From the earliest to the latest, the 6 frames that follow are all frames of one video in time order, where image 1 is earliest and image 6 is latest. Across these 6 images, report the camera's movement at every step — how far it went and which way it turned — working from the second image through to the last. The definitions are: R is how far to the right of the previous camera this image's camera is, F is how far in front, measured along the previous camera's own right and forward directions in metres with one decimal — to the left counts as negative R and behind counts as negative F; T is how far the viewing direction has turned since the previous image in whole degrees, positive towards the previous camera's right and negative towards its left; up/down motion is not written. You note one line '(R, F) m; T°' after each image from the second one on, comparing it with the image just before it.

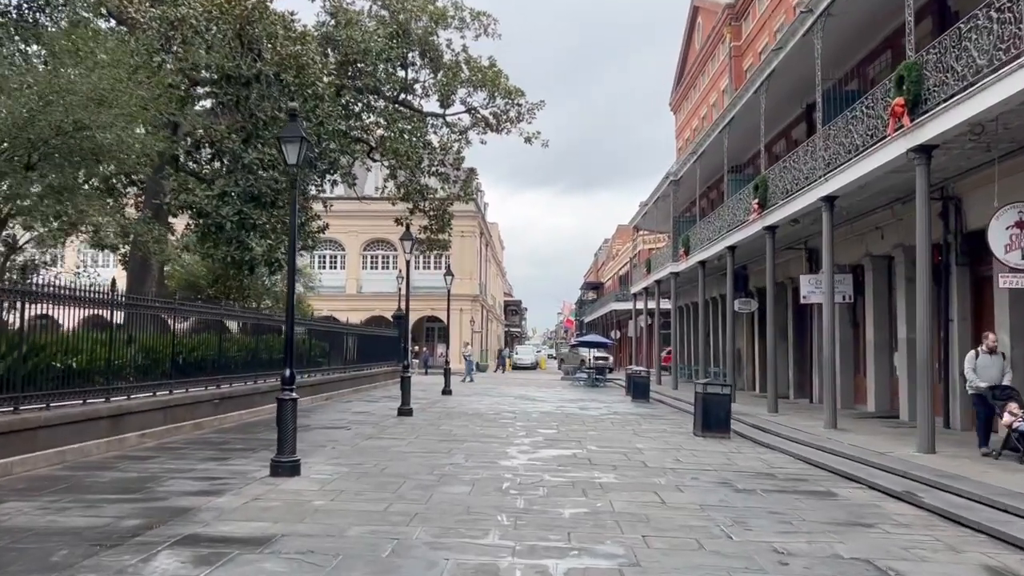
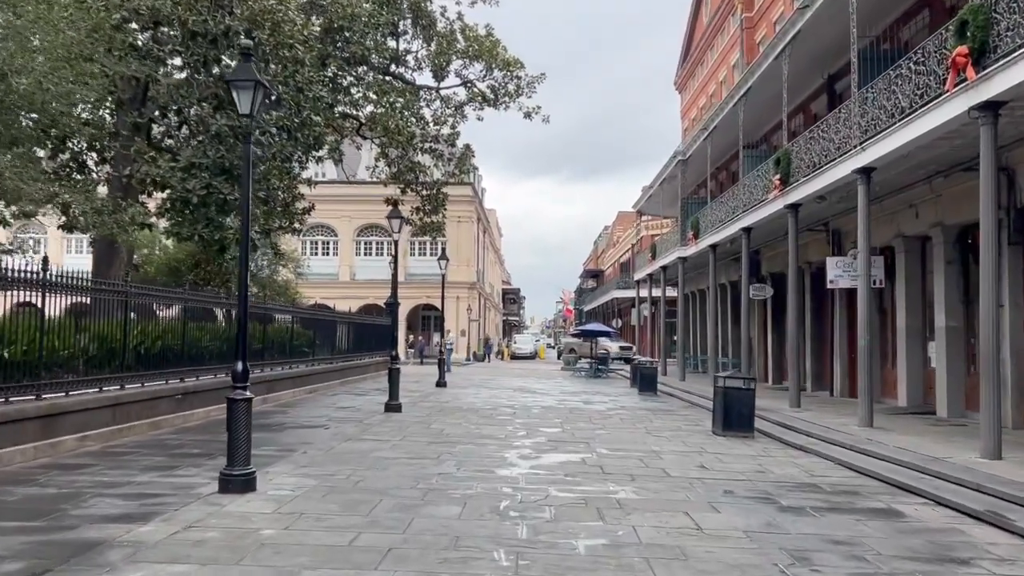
(0.0, +1.5) m; 0°
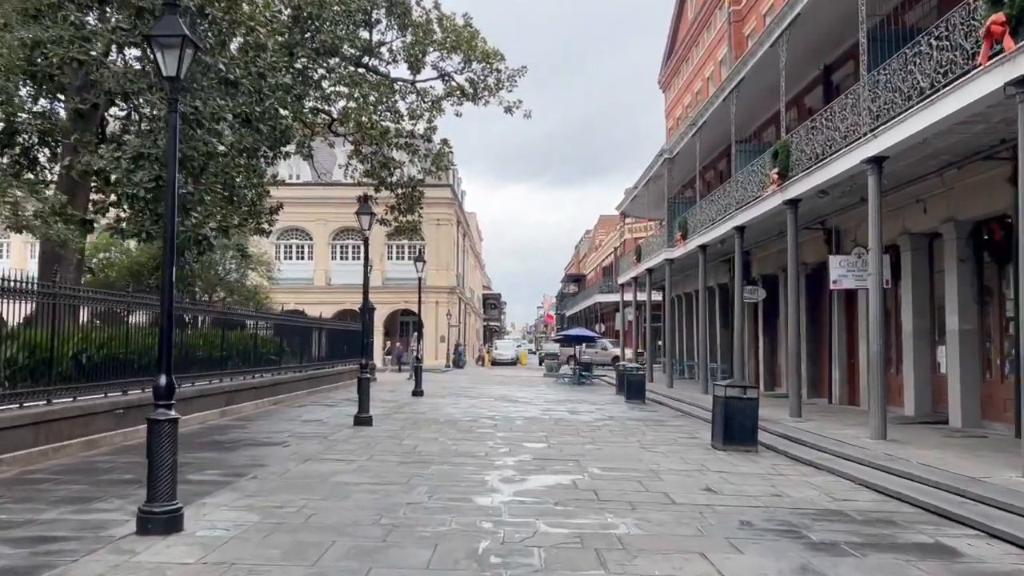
(0.0, +1.1) m; +1°
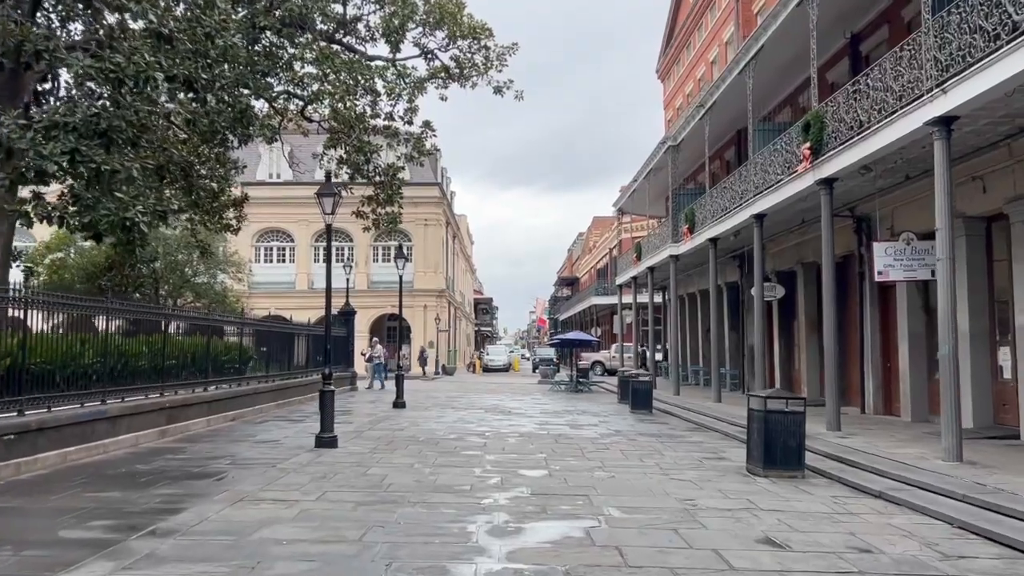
(0.0, +2.1) m; +1°
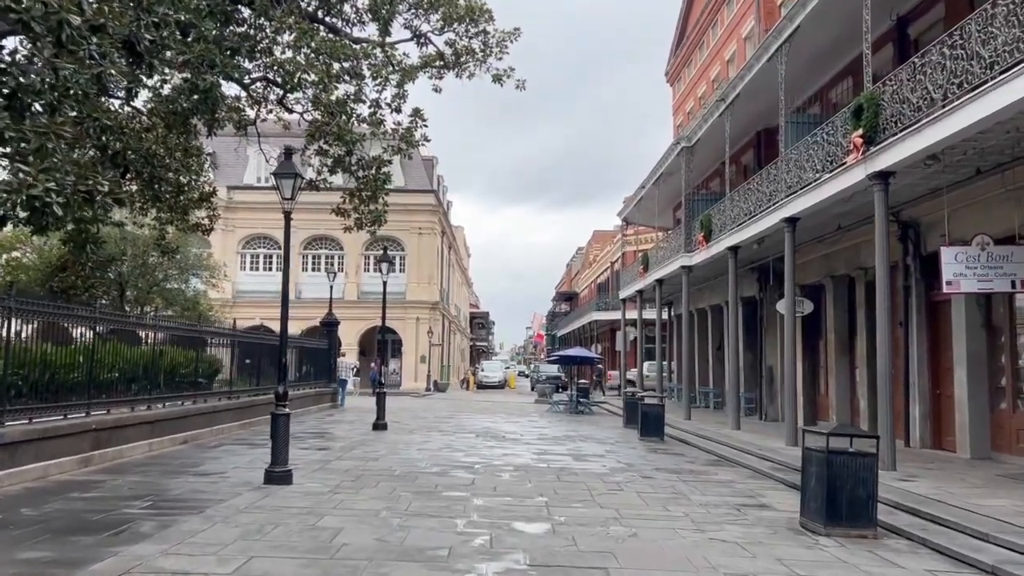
(0.0, +2.0) m; 0°
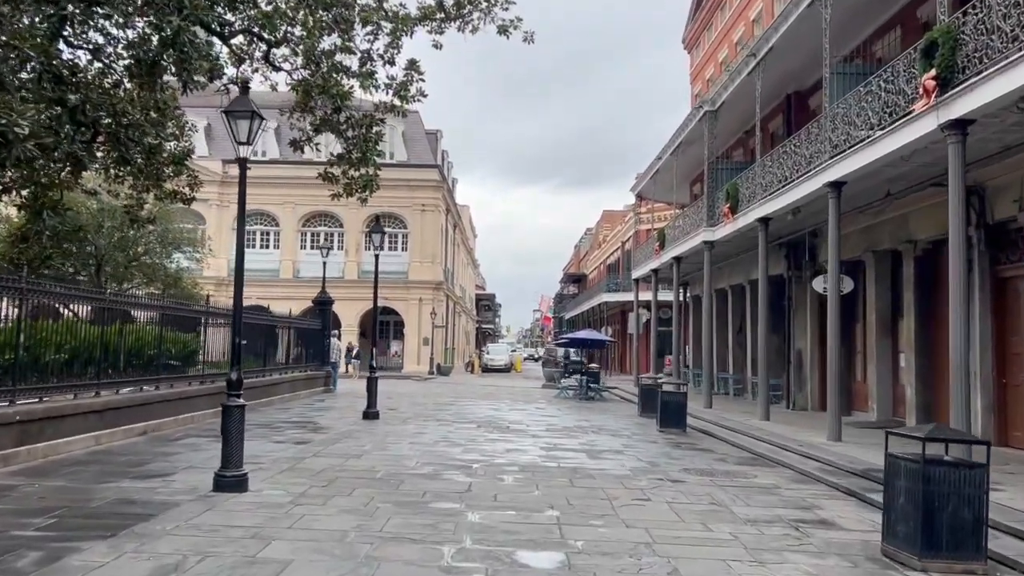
(0.0, +1.7) m; -1°
